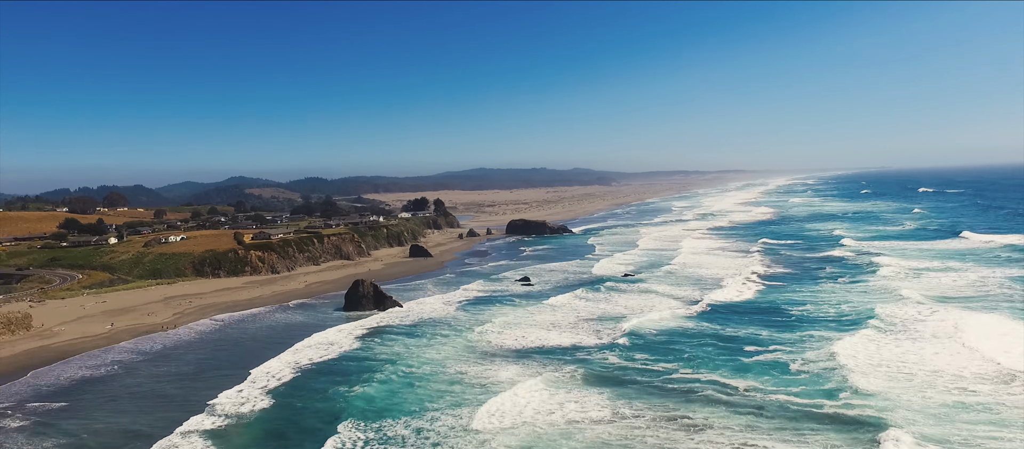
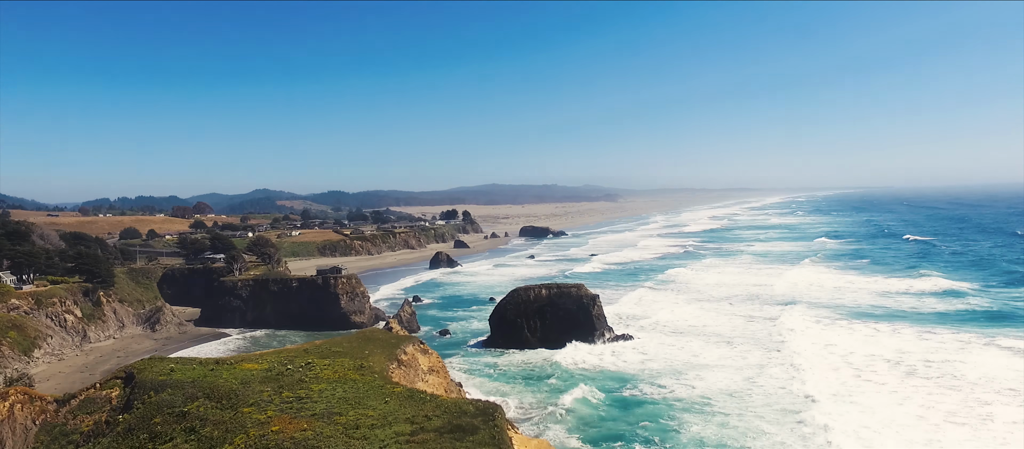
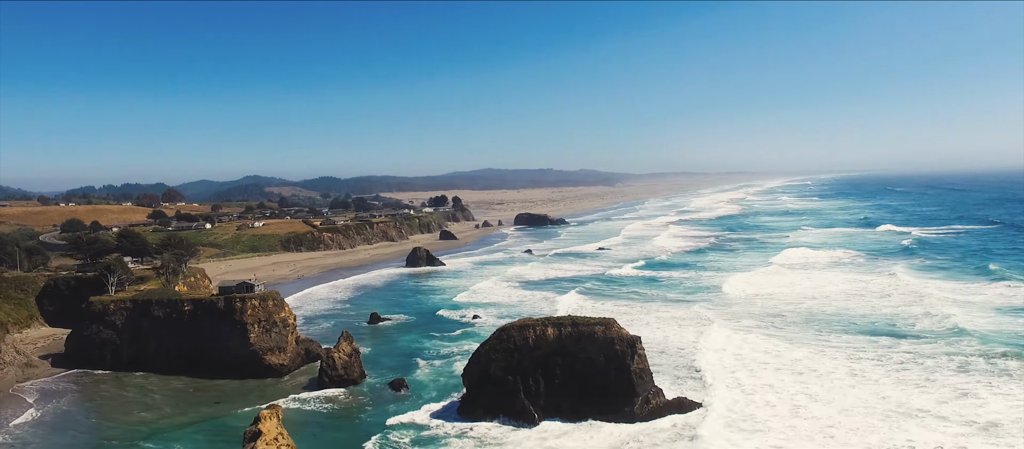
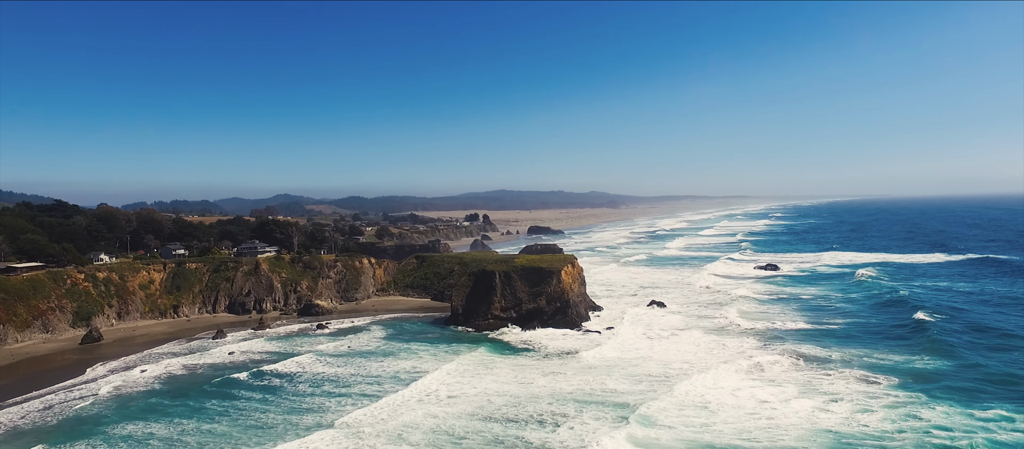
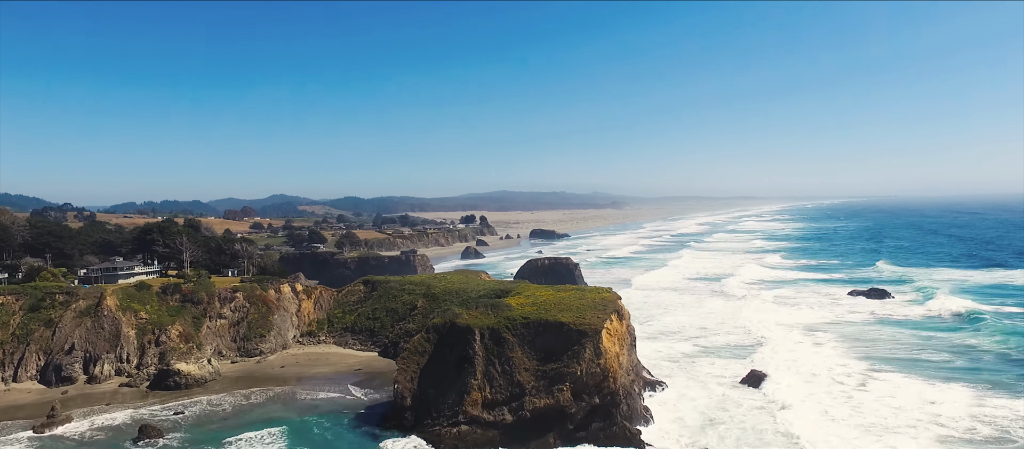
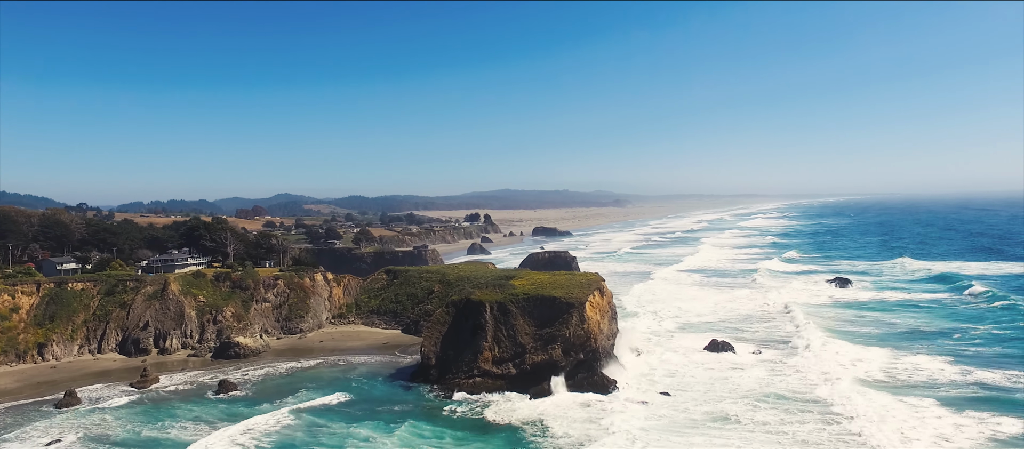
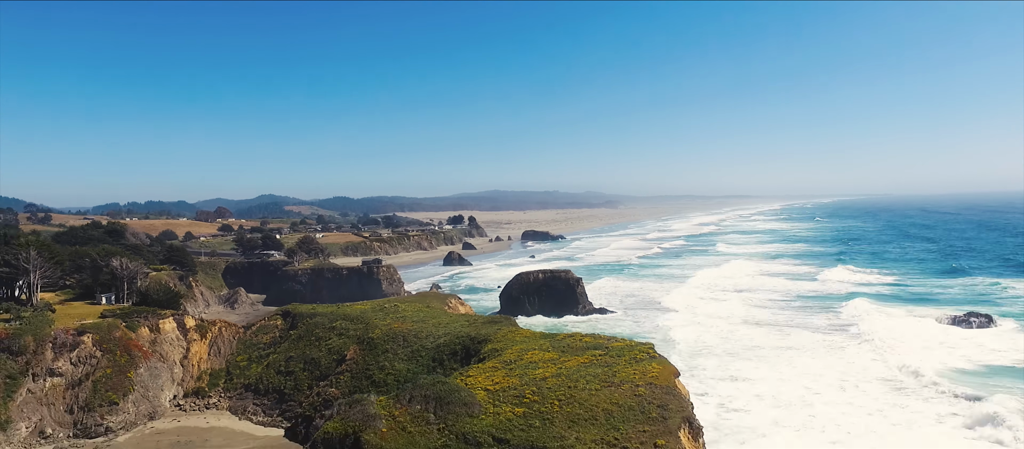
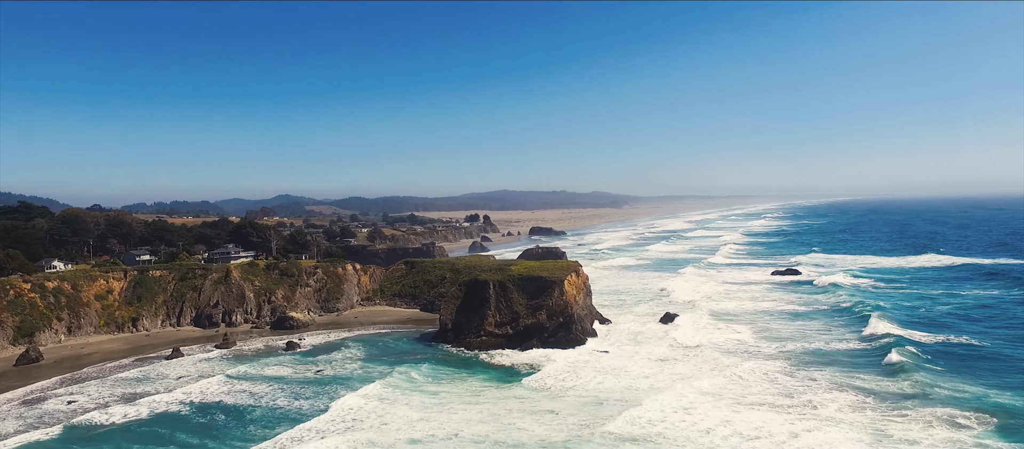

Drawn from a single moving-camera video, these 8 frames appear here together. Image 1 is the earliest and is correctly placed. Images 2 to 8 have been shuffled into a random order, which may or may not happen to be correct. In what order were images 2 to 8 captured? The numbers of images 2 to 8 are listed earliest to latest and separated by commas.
3, 2, 7, 5, 6, 8, 4
